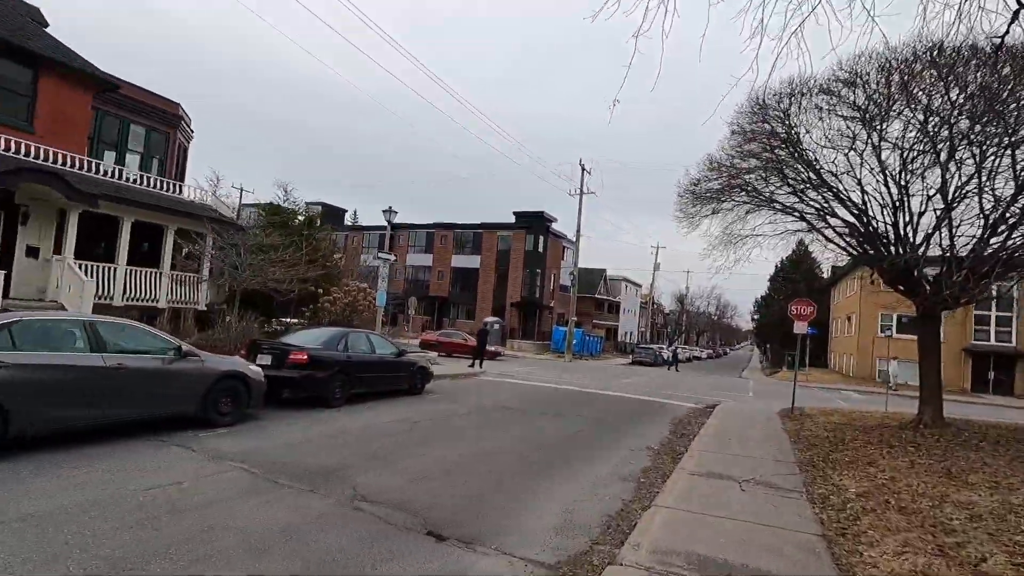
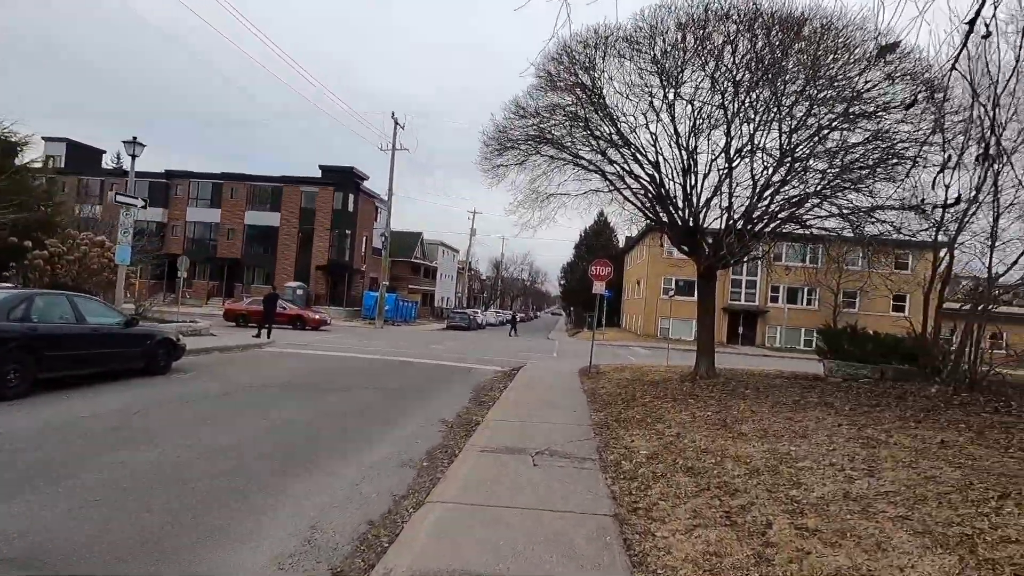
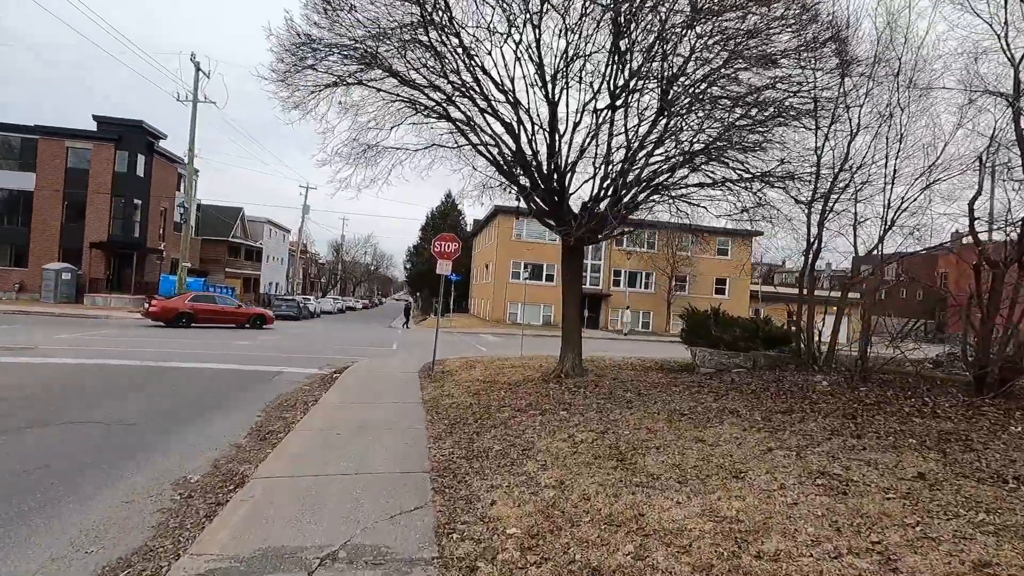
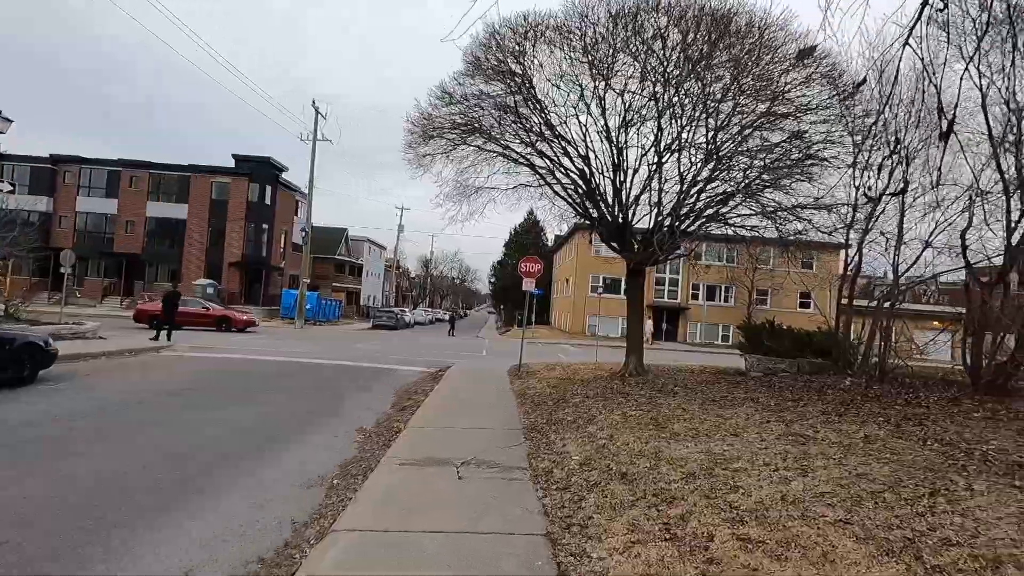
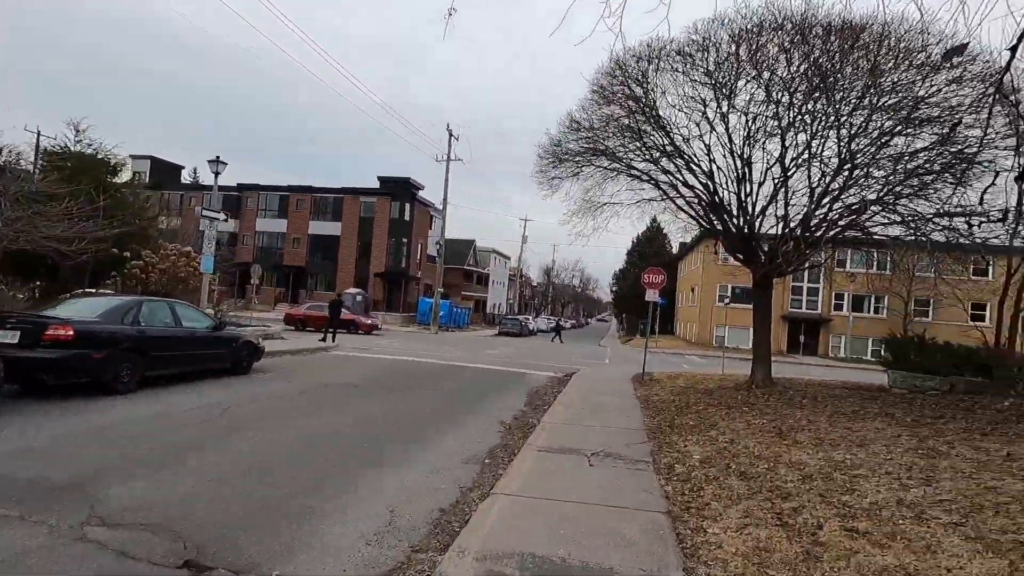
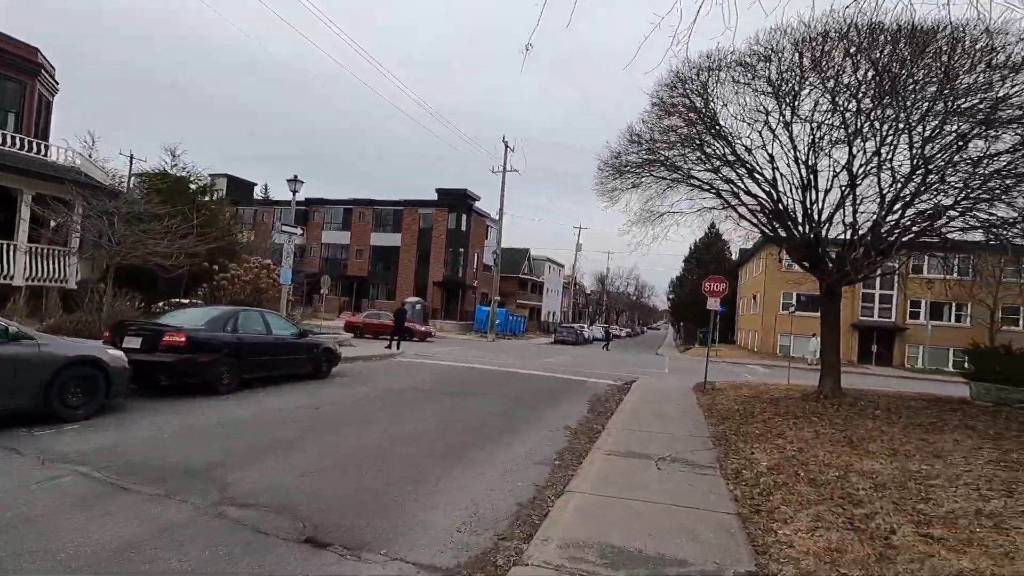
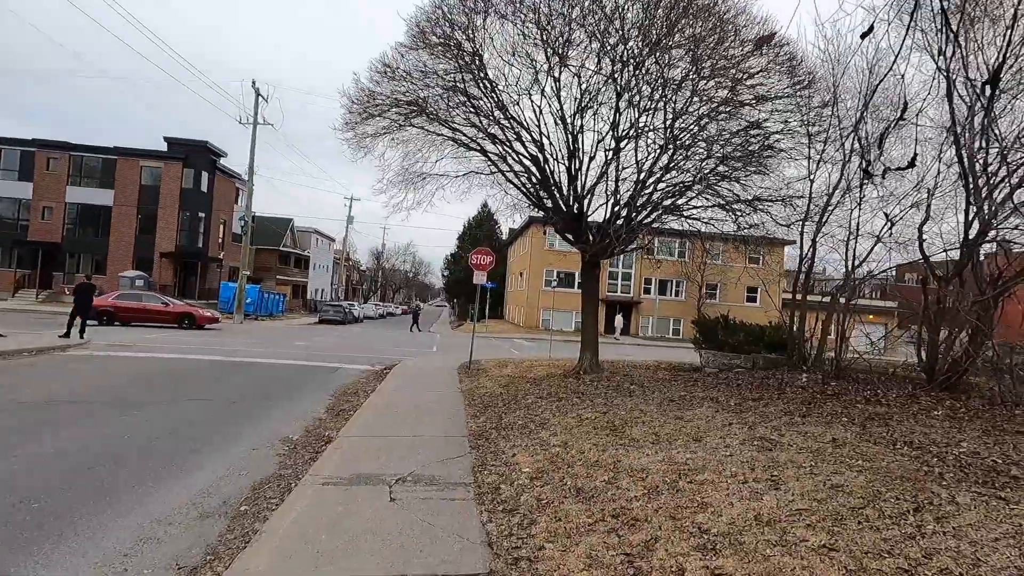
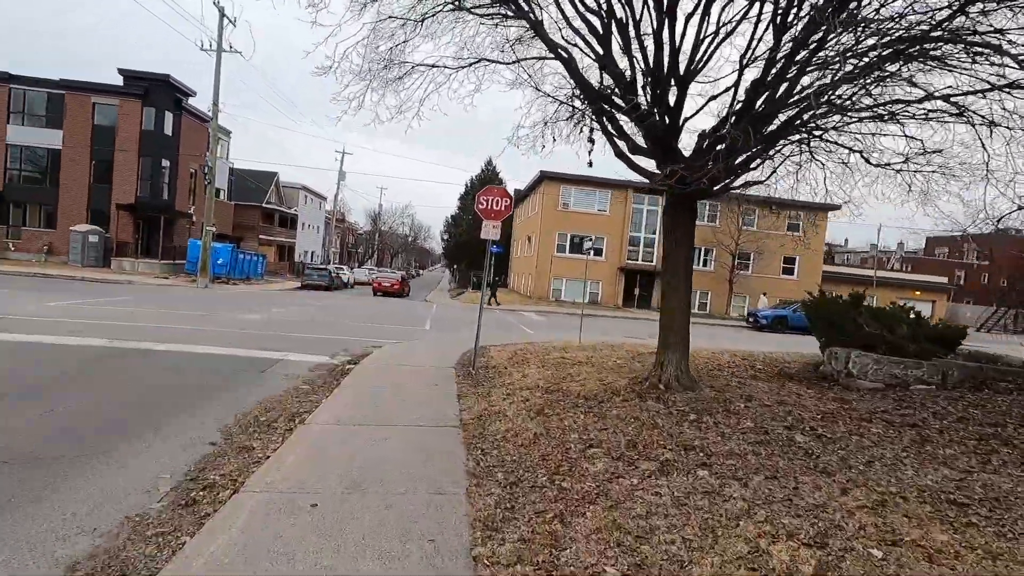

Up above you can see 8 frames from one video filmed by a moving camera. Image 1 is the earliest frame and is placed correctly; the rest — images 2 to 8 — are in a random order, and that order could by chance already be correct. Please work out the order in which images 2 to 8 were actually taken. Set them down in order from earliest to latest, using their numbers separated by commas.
6, 5, 2, 4, 7, 3, 8
